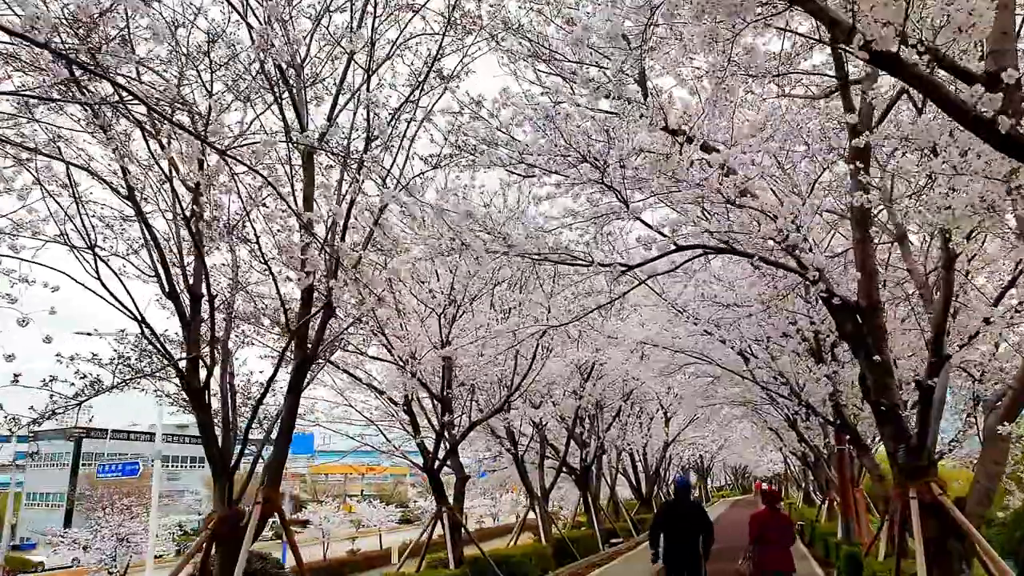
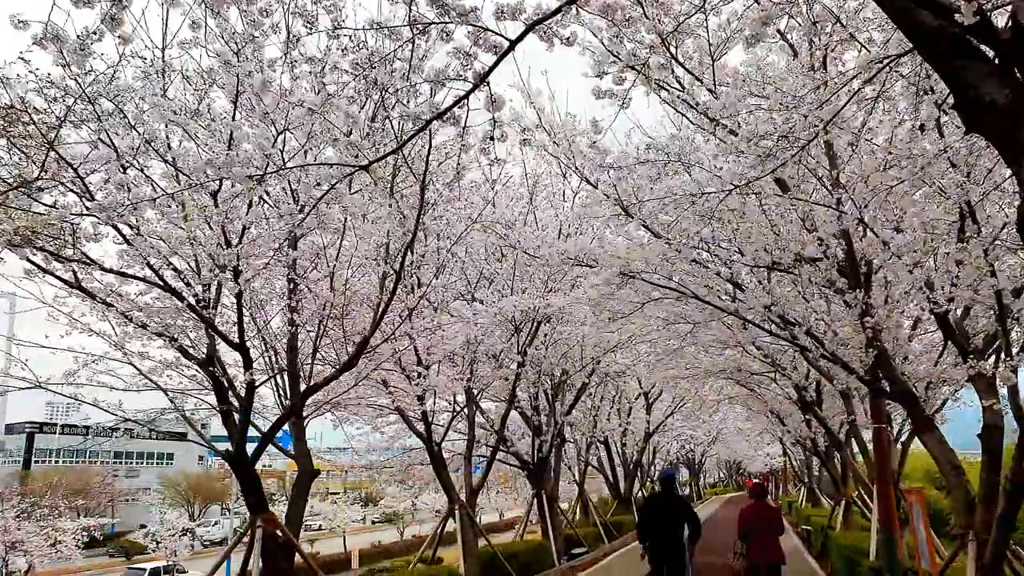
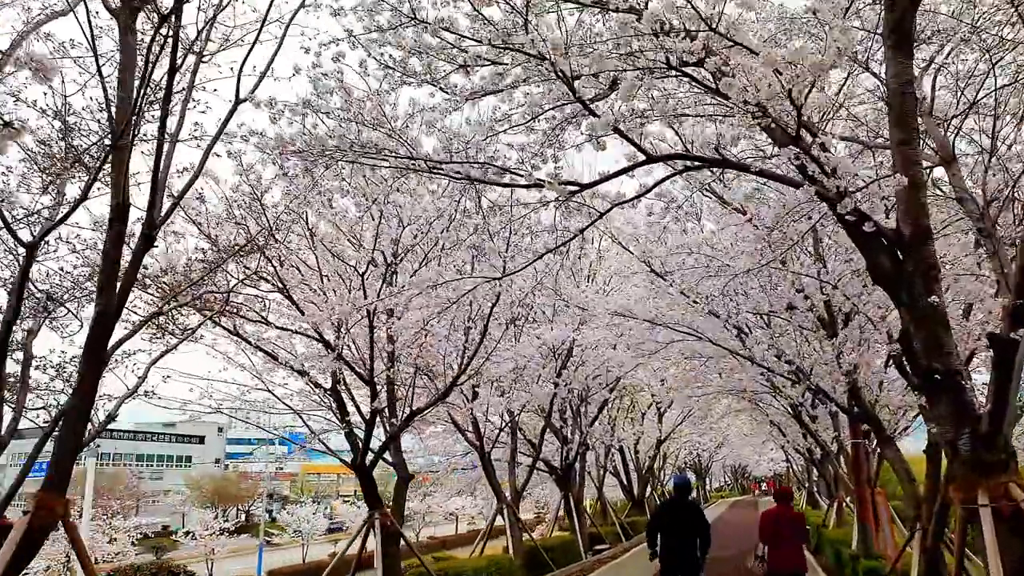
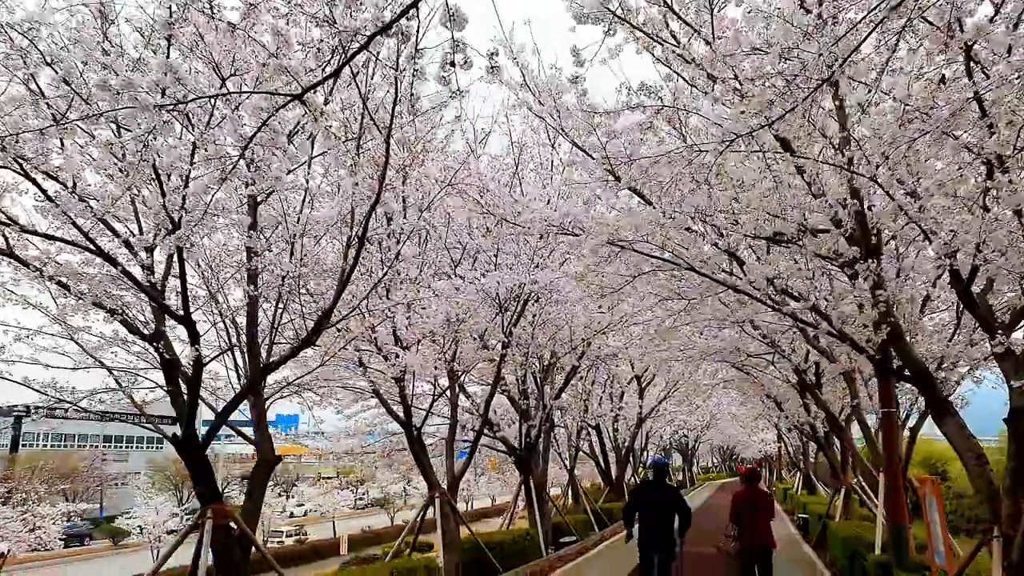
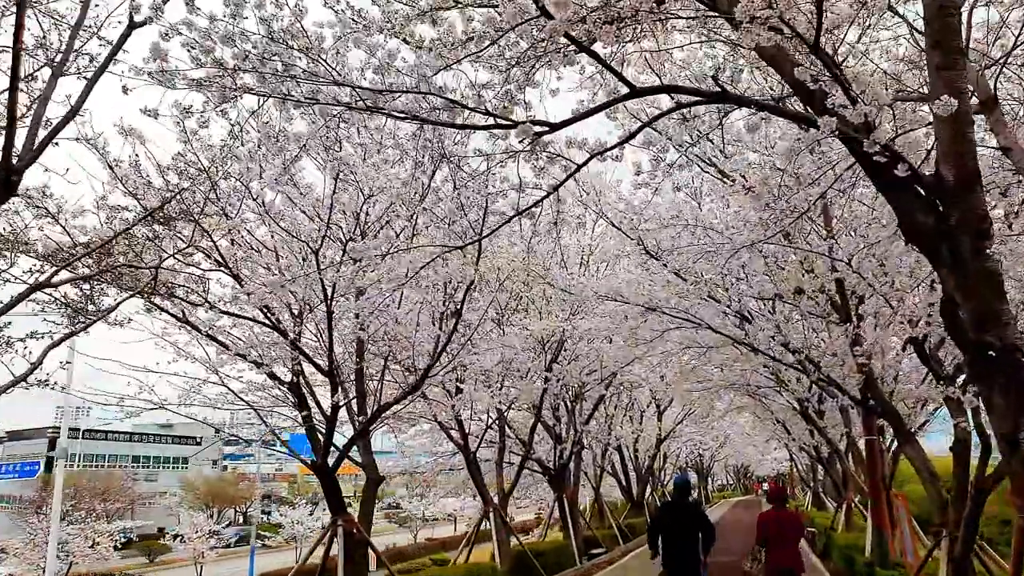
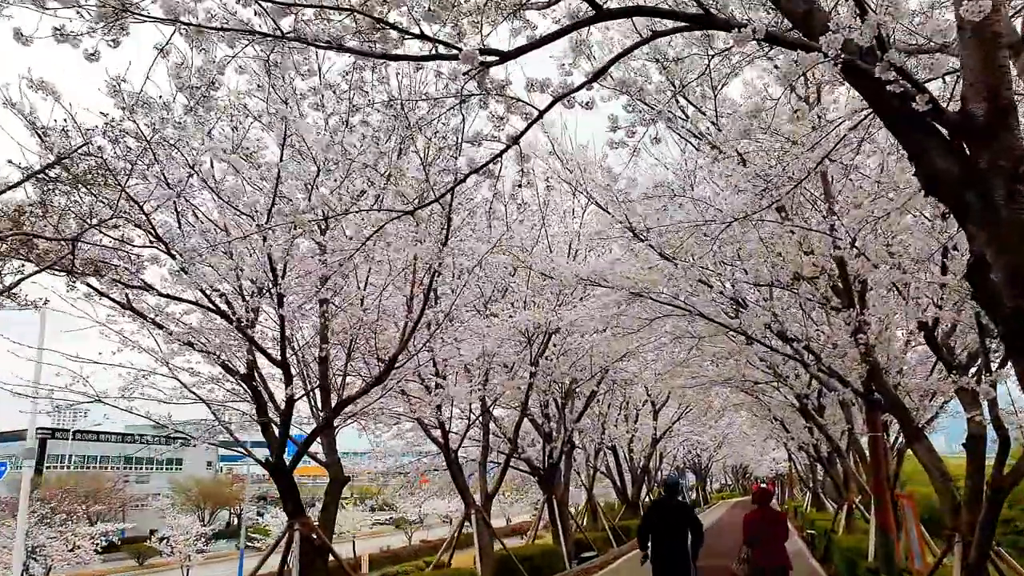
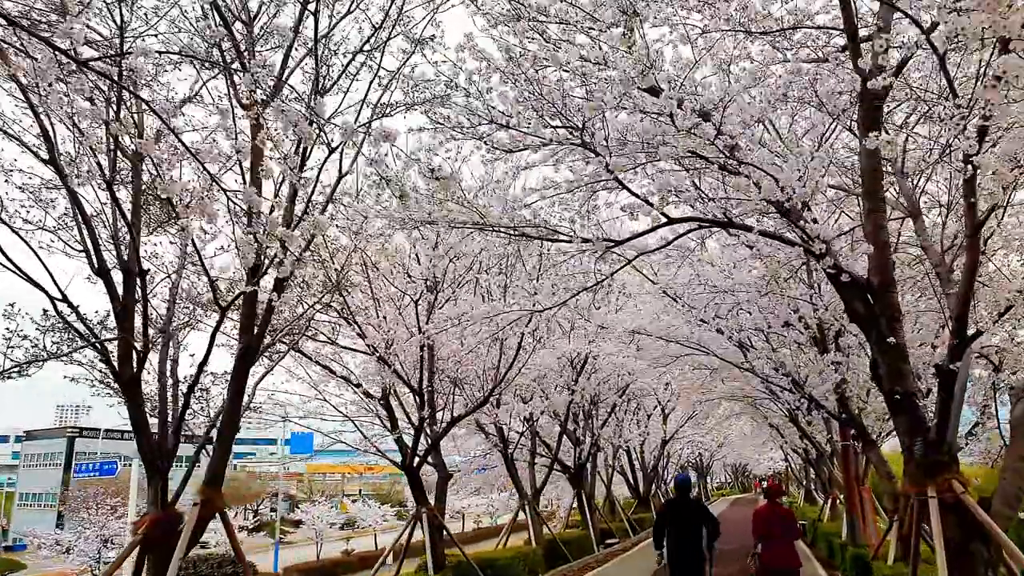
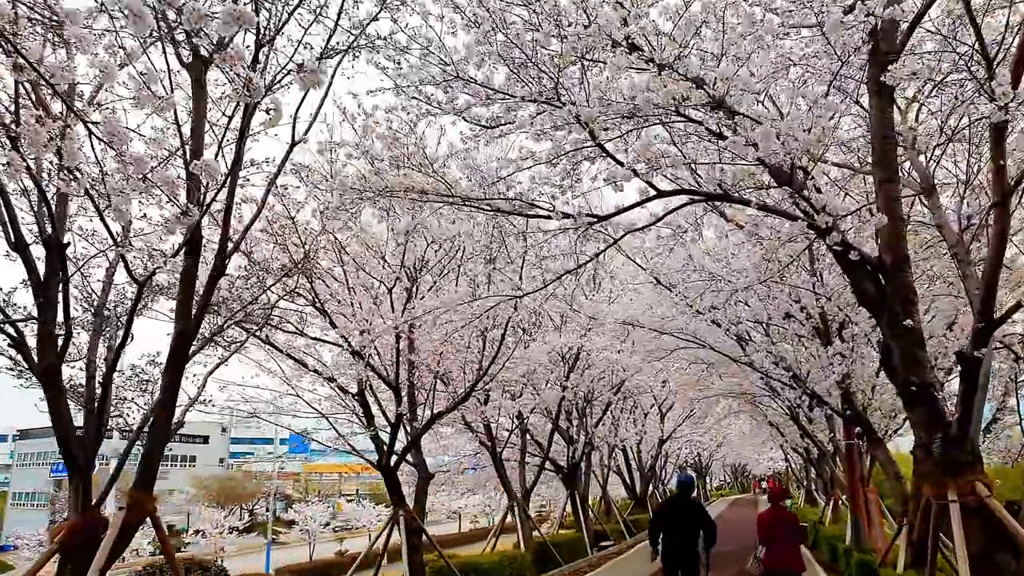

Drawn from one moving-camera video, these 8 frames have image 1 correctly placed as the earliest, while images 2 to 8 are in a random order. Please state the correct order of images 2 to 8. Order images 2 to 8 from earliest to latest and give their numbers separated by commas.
7, 8, 3, 5, 6, 2, 4
